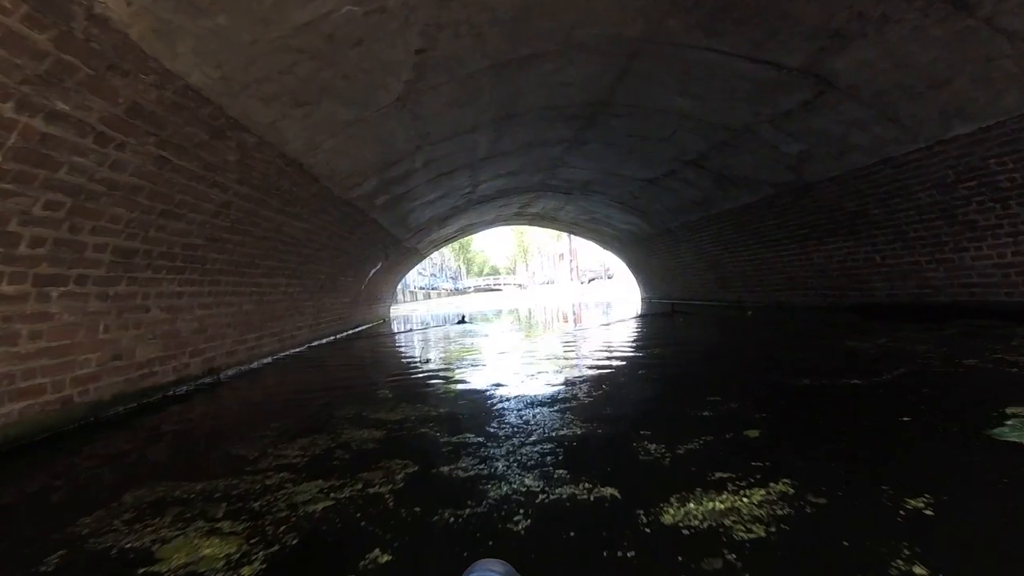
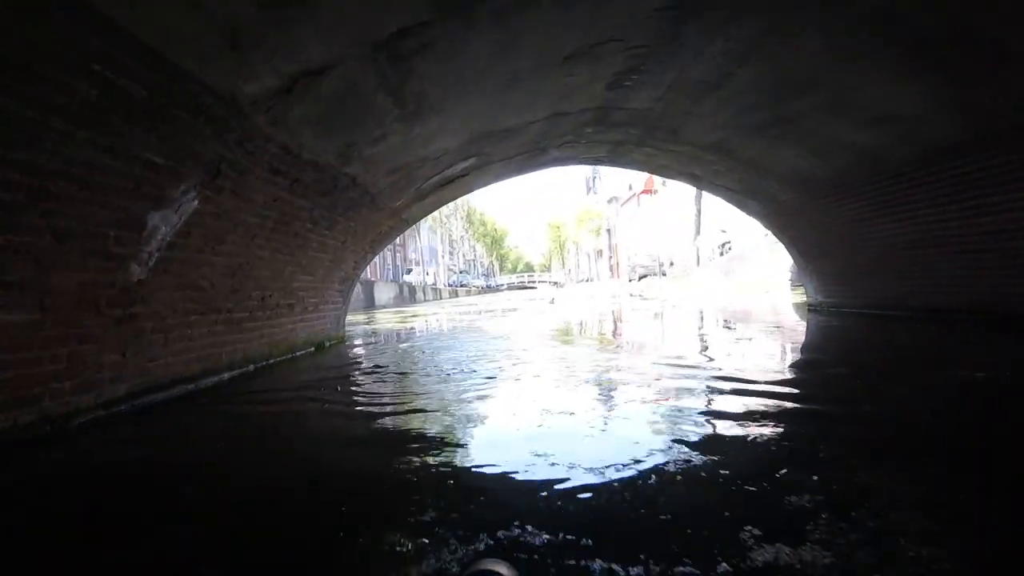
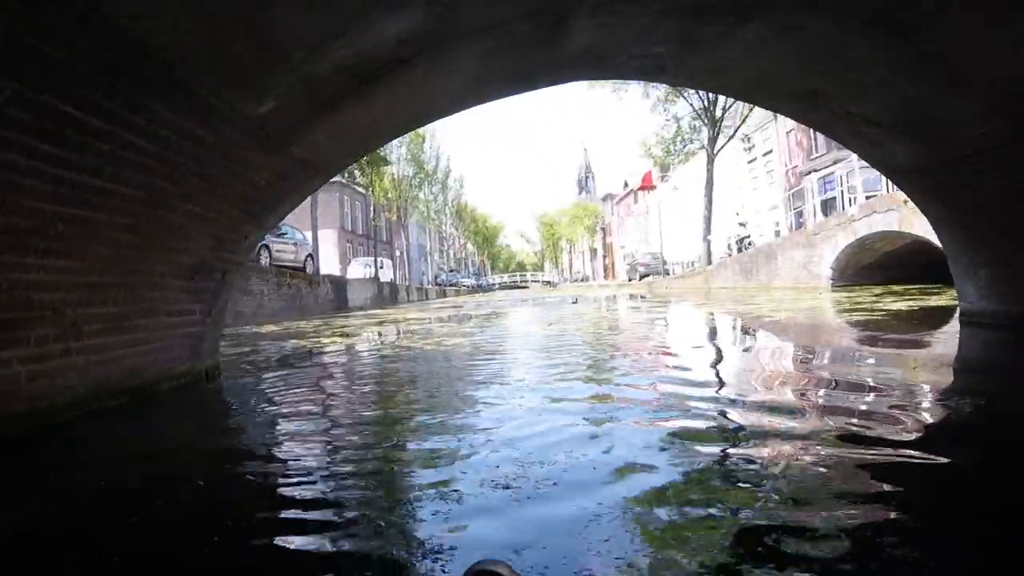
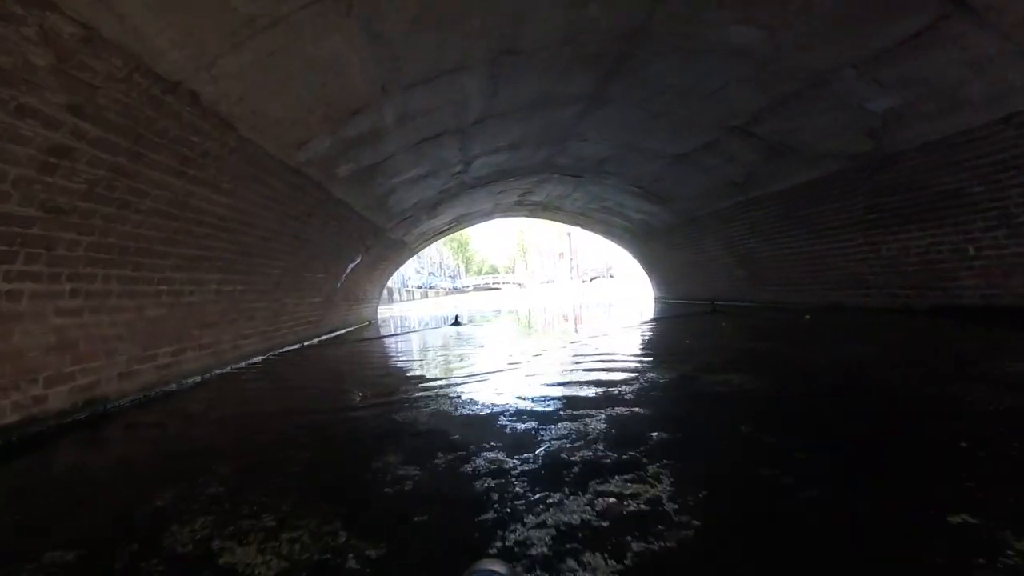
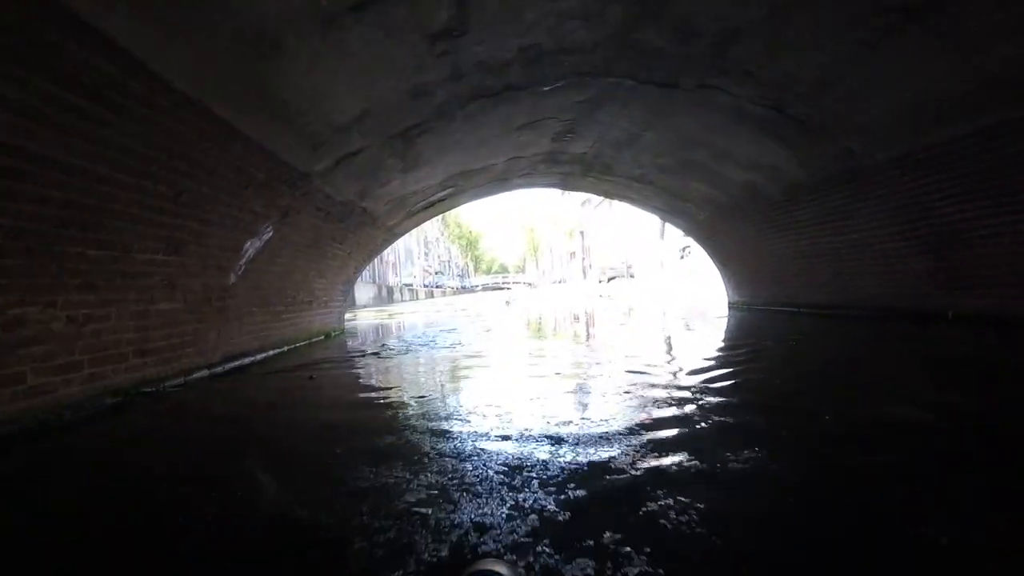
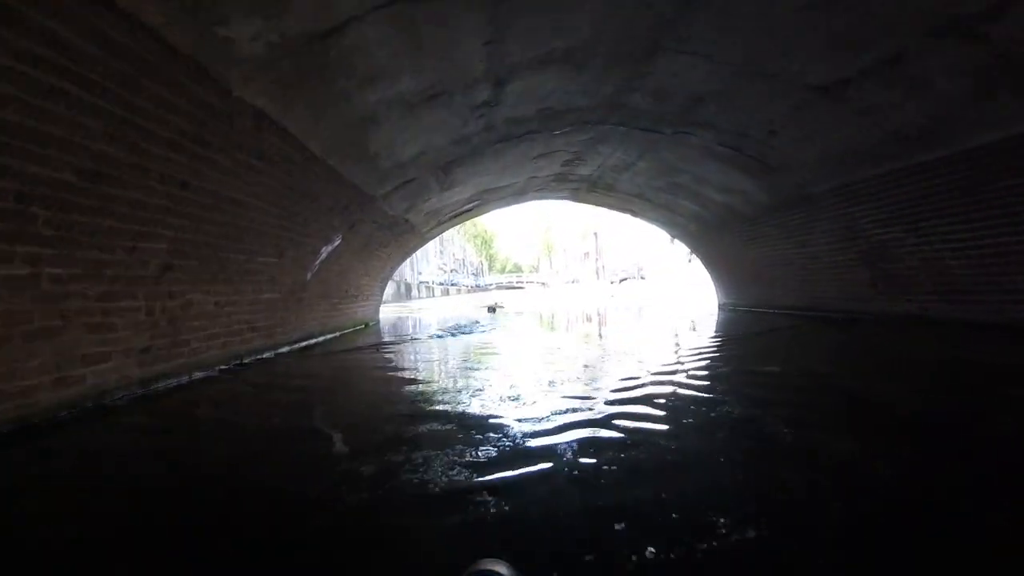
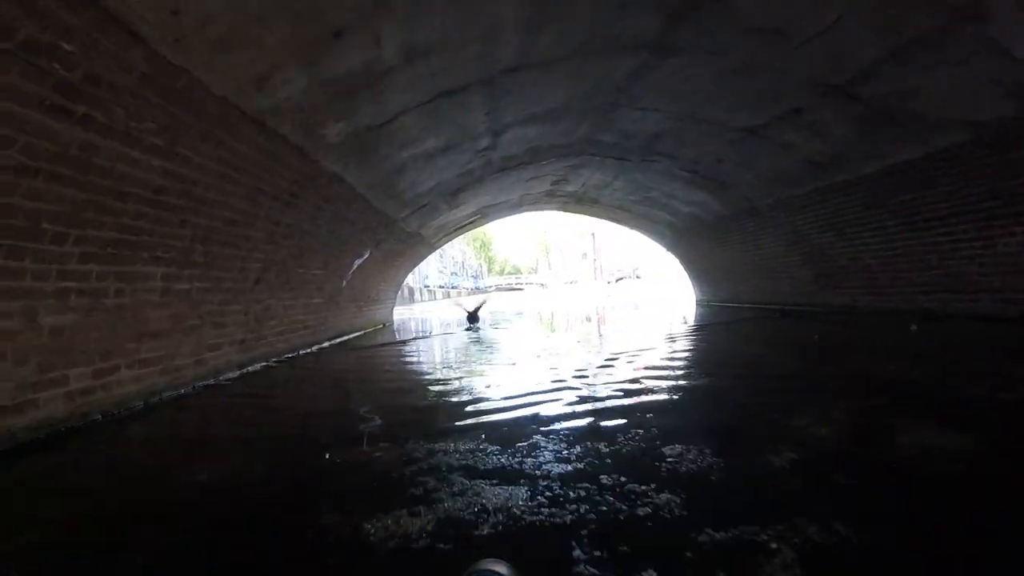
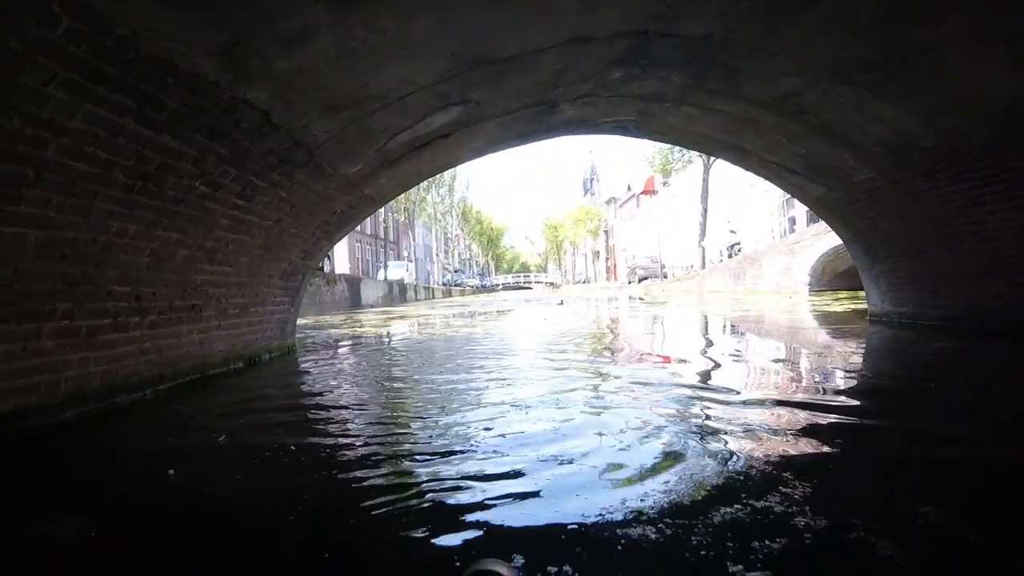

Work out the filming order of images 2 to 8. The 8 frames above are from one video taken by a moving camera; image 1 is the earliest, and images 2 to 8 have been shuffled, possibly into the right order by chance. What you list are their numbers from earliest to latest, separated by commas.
4, 7, 6, 5, 2, 8, 3
